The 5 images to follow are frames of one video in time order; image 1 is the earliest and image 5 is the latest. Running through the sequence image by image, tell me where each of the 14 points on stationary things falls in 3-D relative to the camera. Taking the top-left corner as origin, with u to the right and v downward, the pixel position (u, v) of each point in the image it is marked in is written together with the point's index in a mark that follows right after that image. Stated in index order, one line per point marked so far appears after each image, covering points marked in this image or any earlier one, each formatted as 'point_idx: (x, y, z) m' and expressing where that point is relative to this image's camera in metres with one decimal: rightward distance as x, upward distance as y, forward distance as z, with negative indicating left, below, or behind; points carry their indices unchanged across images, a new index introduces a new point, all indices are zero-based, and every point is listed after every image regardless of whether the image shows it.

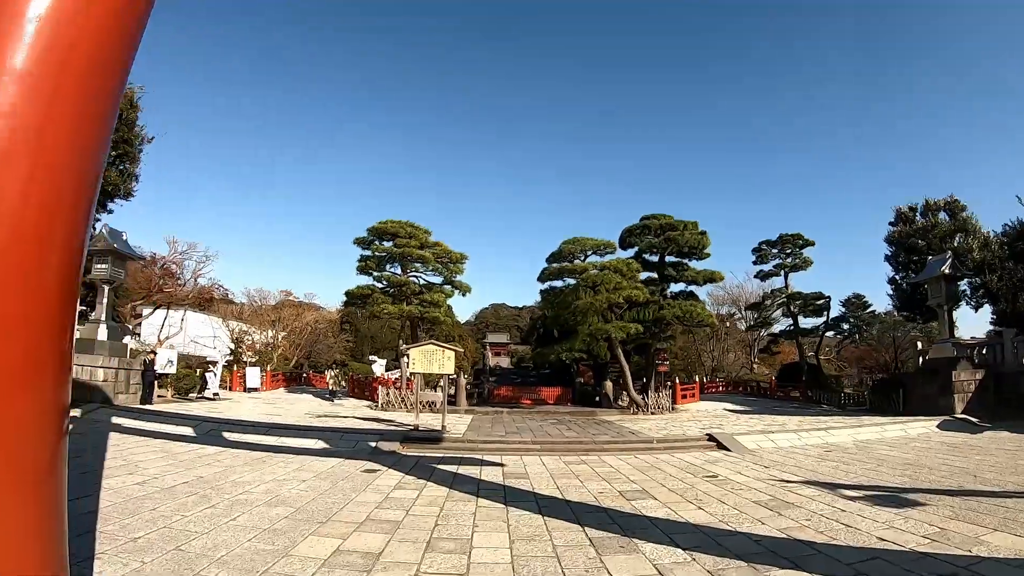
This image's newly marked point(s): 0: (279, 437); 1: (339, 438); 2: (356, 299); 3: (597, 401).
0: (-4.9, -3.1, +11.1) m
1: (-3.4, -3.0, +10.4) m
2: (-4.8, -0.3, +16.4) m
3: (+2.7, -3.6, +17.0) m
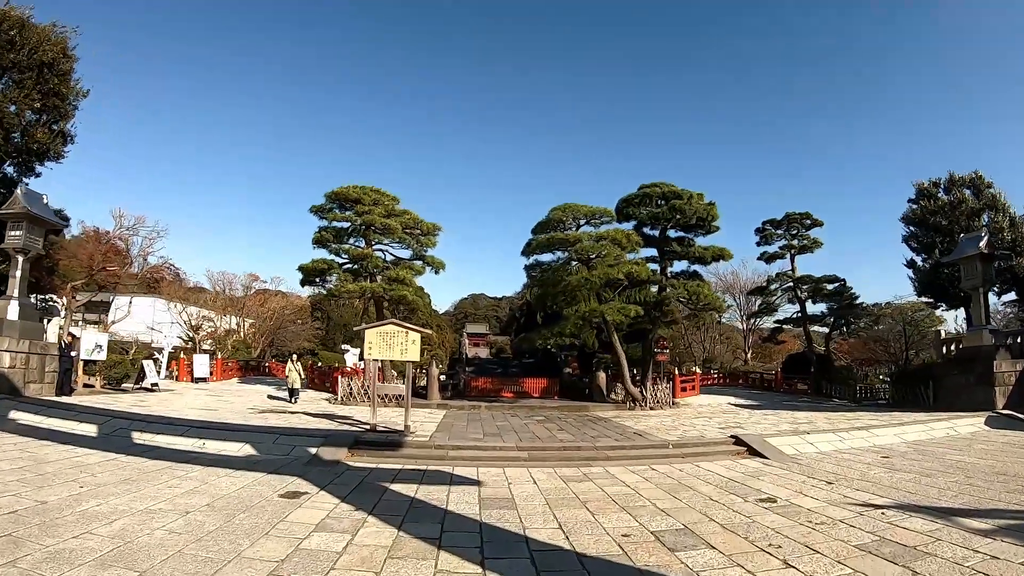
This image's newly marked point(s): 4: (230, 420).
0: (-5.3, -2.5, +8.8) m
1: (-3.7, -2.4, +8.2) m
2: (-5.3, +0.4, +14.1) m
3: (+2.1, -3.0, +15.0) m
4: (-5.7, -2.6, +10.8) m
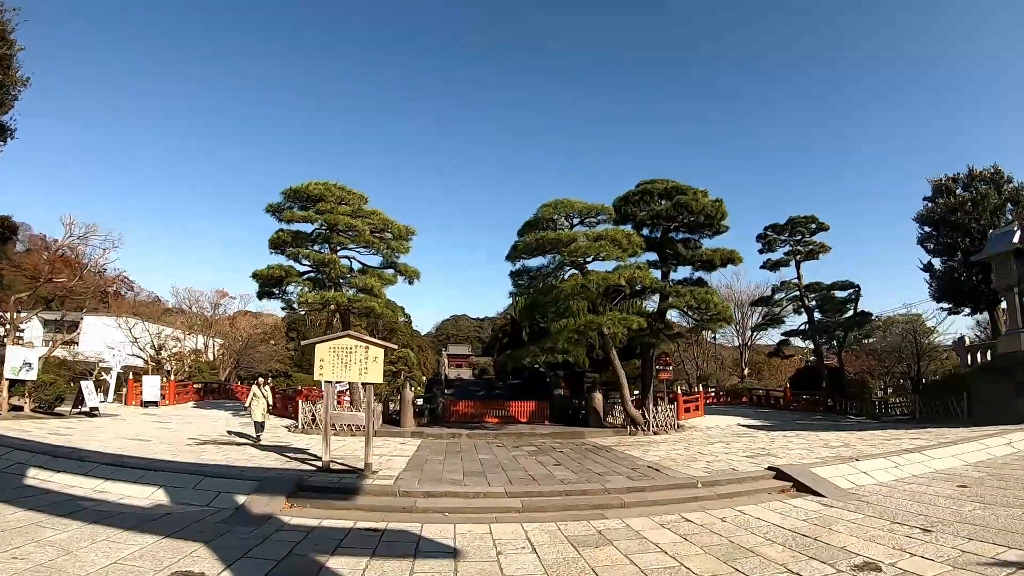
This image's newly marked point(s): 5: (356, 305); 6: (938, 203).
0: (-5.4, -2.6, +7.0) m
1: (-3.9, -2.4, +6.4) m
2: (-5.7, +0.1, +12.3) m
3: (+1.7, -3.3, +13.4) m
4: (-6.0, -2.8, +8.9) m
5: (-3.5, -0.4, +11.7) m
6: (+12.2, +2.4, +15.2) m
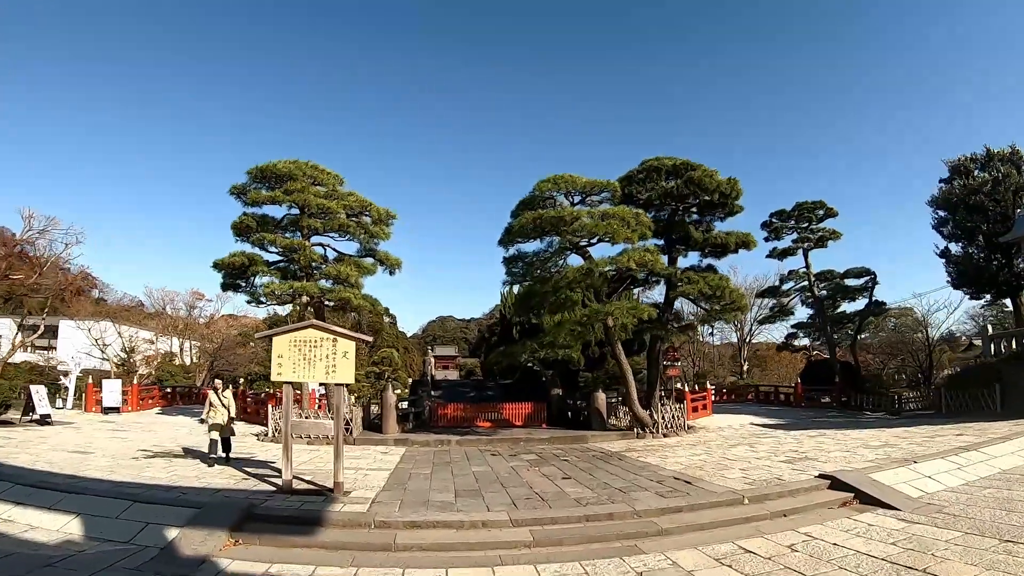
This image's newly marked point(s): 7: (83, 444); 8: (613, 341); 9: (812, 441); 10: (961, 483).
0: (-5.4, -2.4, +5.6) m
1: (-3.8, -2.2, +5.1) m
2: (-5.8, +0.3, +11.0) m
3: (+1.6, -3.0, +12.2) m
4: (-6.0, -2.6, +7.6) m
5: (-3.6, -0.2, +10.5) m
6: (+12.0, +2.8, +14.4) m
7: (-8.6, -3.2, +10.7) m
8: (+2.1, -1.1, +11.0) m
9: (+5.2, -2.6, +9.1) m
10: (+5.1, -2.3, +6.0) m
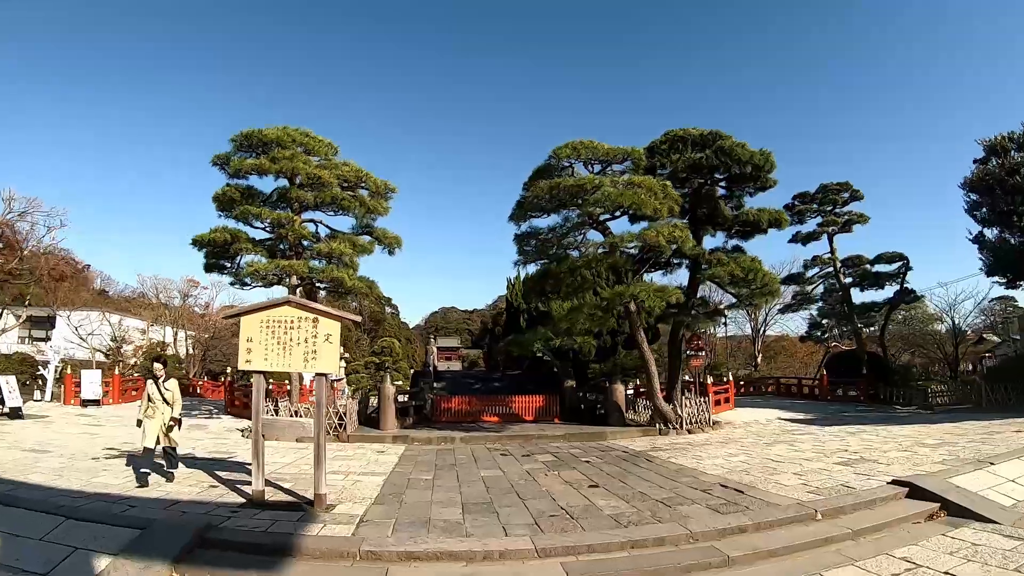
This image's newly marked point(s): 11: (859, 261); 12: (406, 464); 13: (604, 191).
0: (-5.2, -2.1, +4.6) m
1: (-3.7, -2.0, +4.1) m
2: (-5.7, +0.6, +10.0) m
3: (+1.7, -2.7, +11.2) m
4: (-5.8, -2.3, +6.6) m
5: (-3.4, +0.1, +9.4) m
6: (+12.2, +3.1, +13.3) m
7: (-8.4, -2.8, +9.7) m
8: (+2.3, -0.8, +10.0) m
9: (+5.3, -2.3, +8.1) m
10: (+5.3, -2.0, +5.0) m
11: (+9.6, +0.7, +14.7) m
12: (-1.3, -2.2, +6.5) m
13: (+1.4, +1.4, +7.9) m
